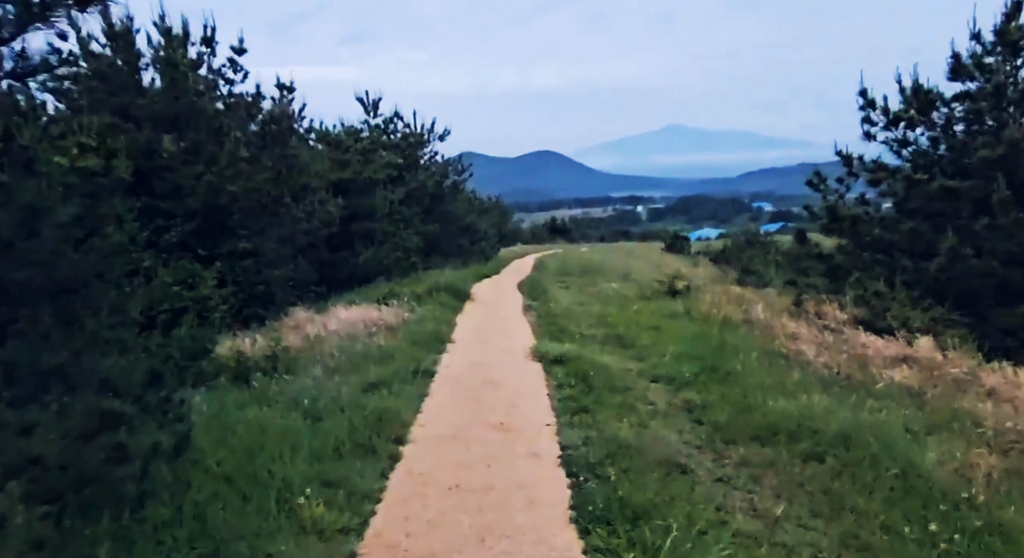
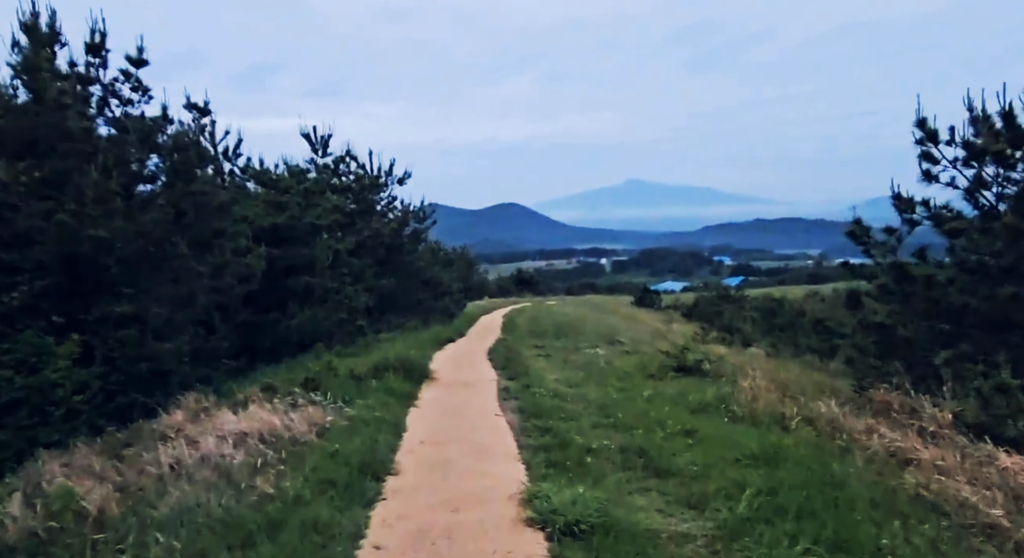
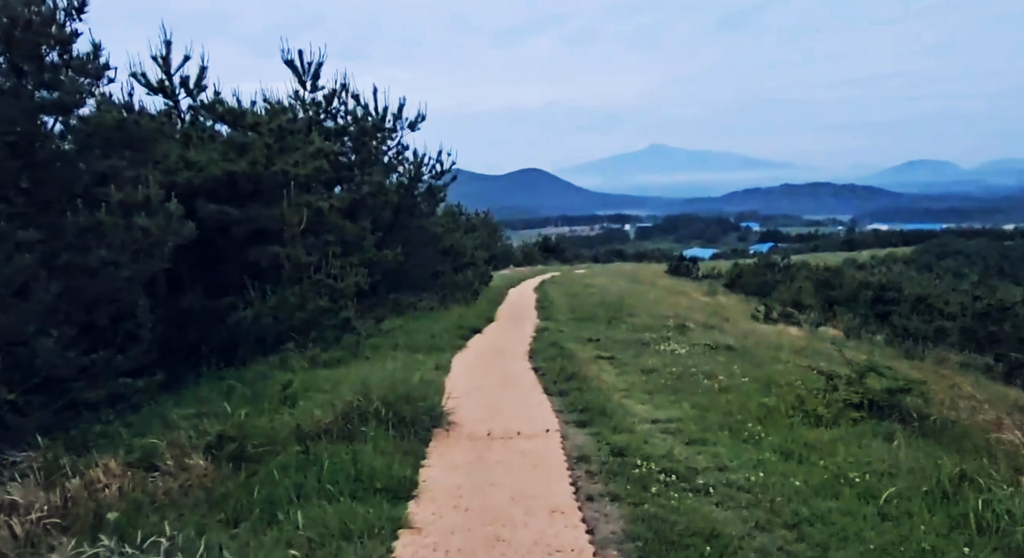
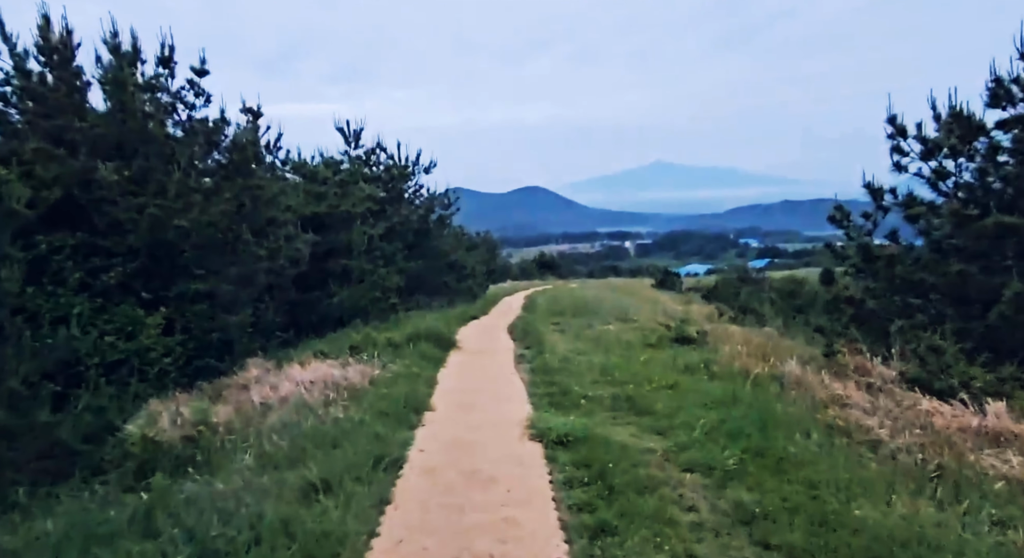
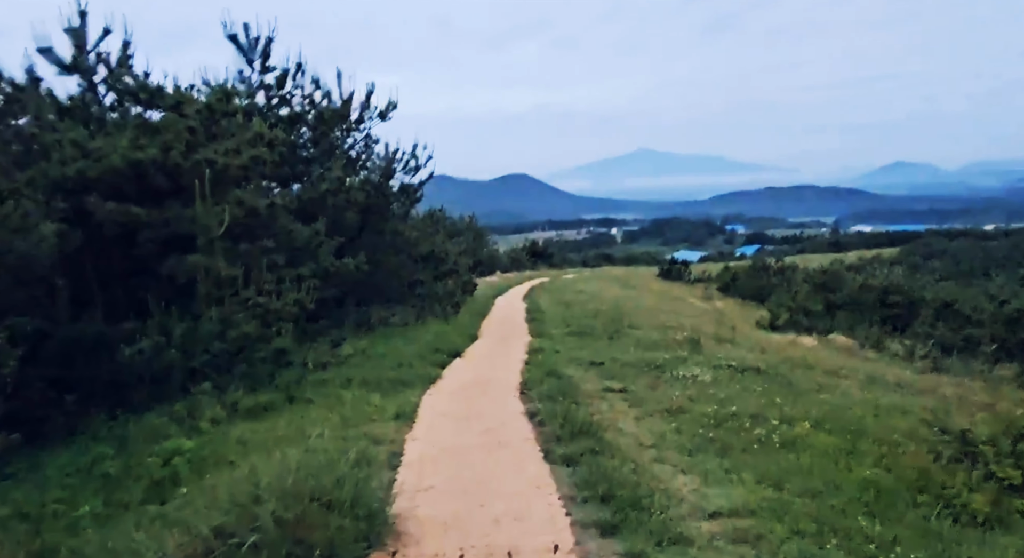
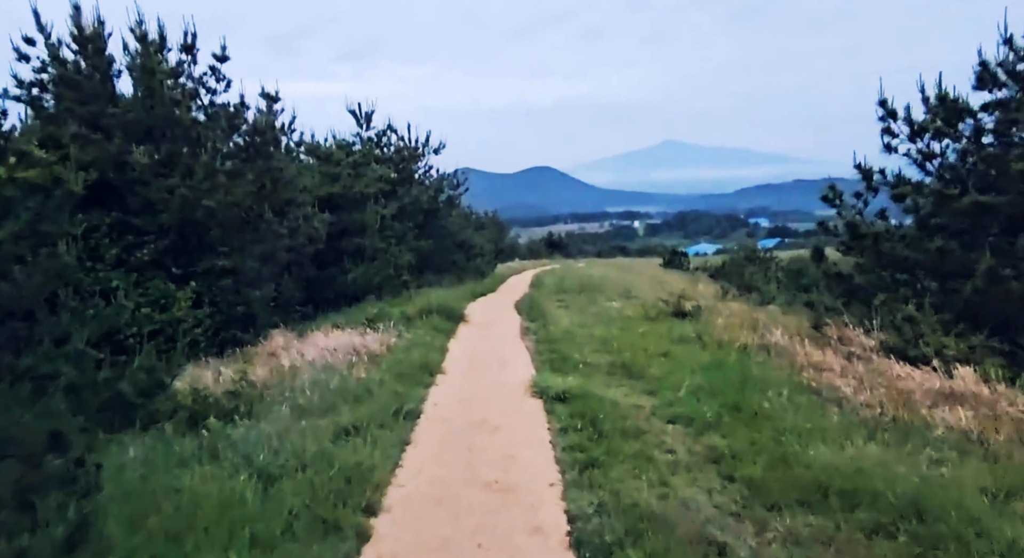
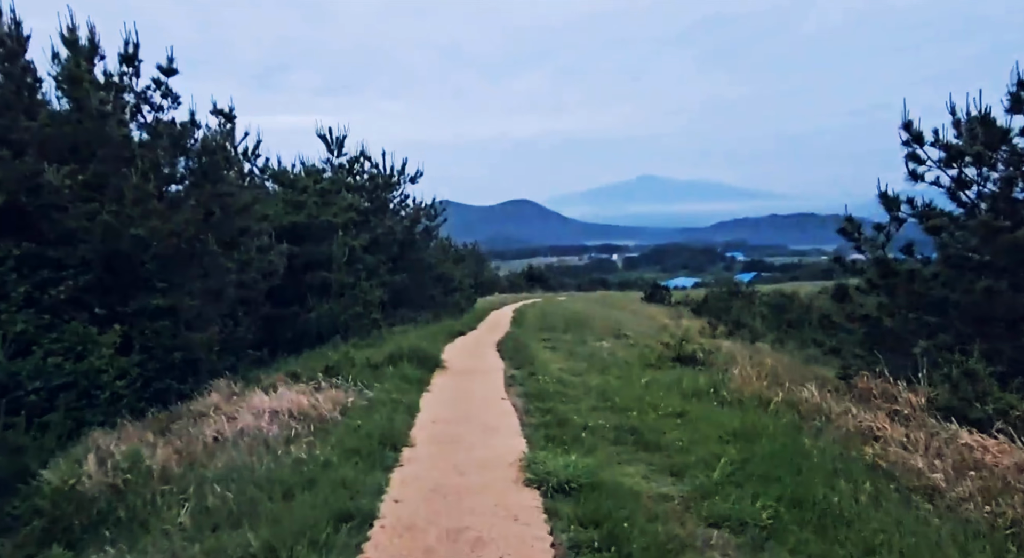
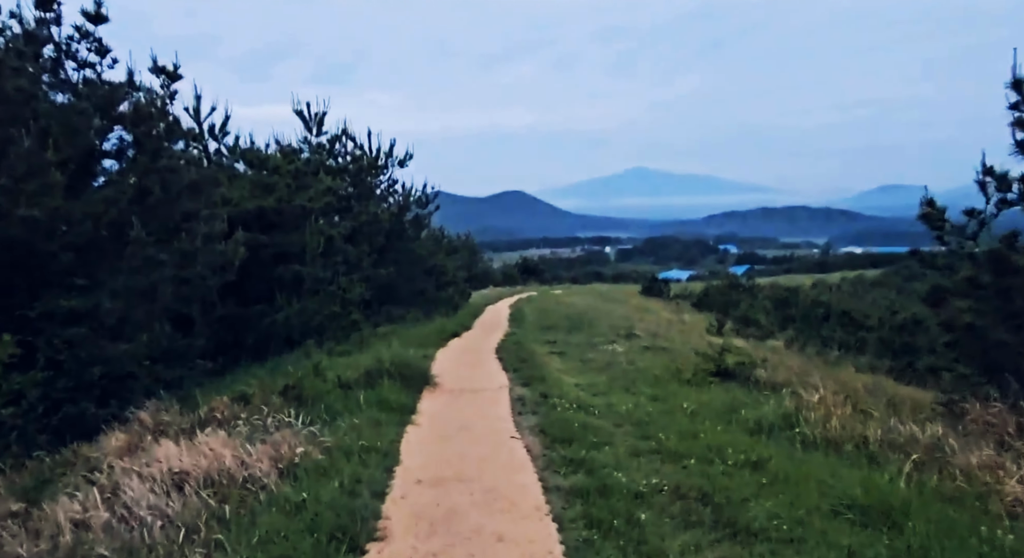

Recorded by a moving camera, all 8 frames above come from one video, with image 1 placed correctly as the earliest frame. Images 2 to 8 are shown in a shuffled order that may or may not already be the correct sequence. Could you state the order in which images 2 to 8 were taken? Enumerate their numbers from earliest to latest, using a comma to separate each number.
6, 4, 7, 2, 8, 3, 5
